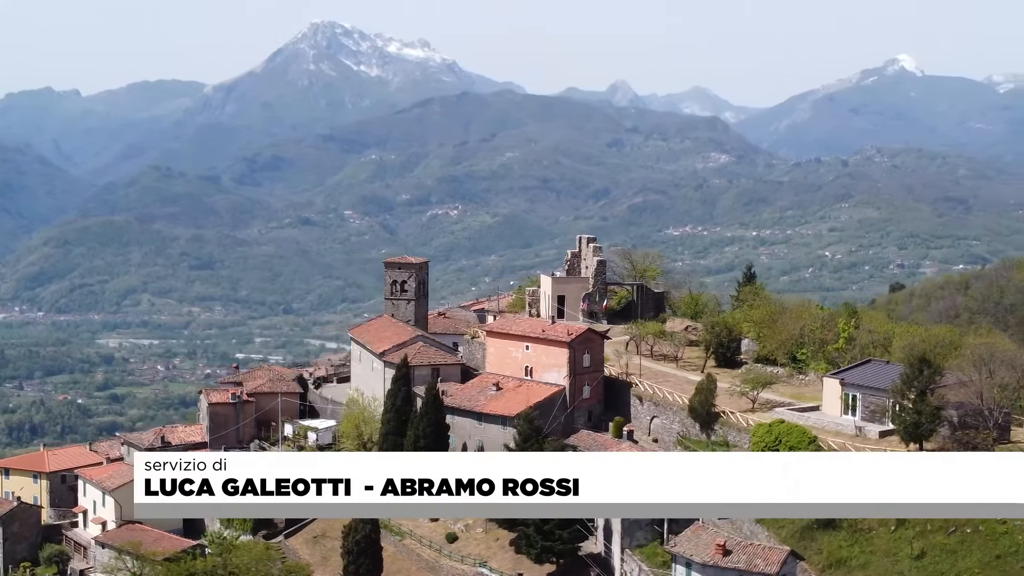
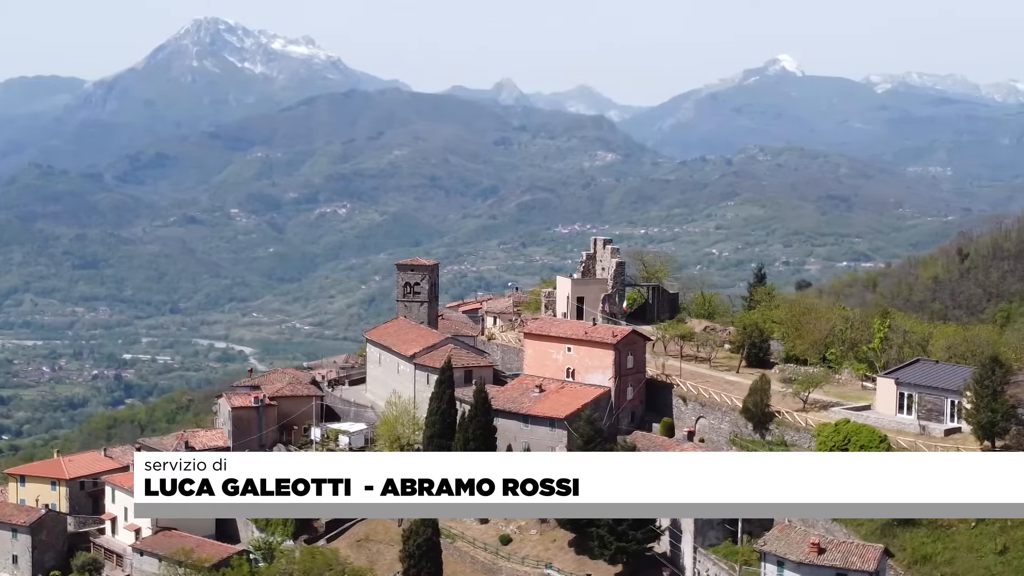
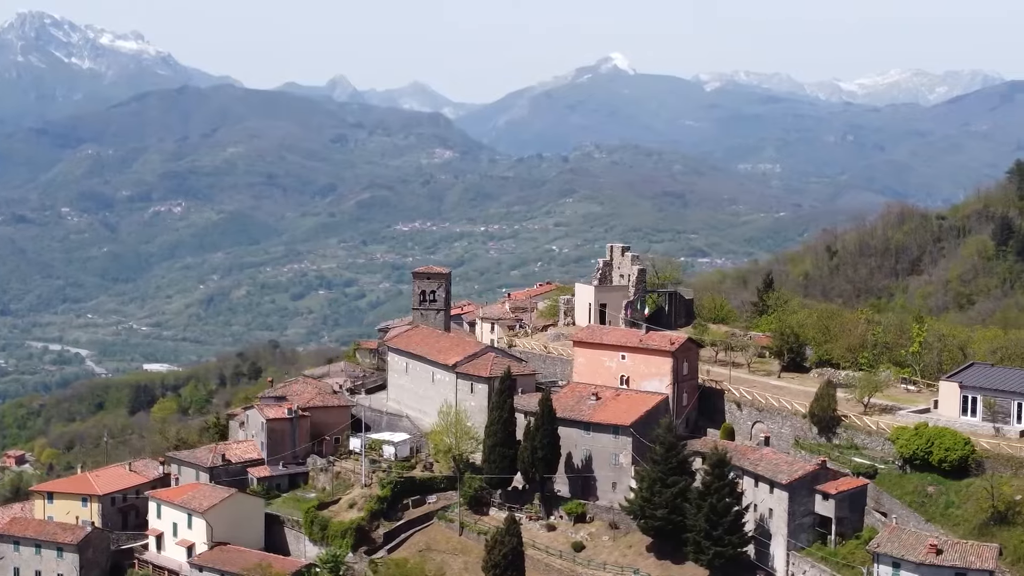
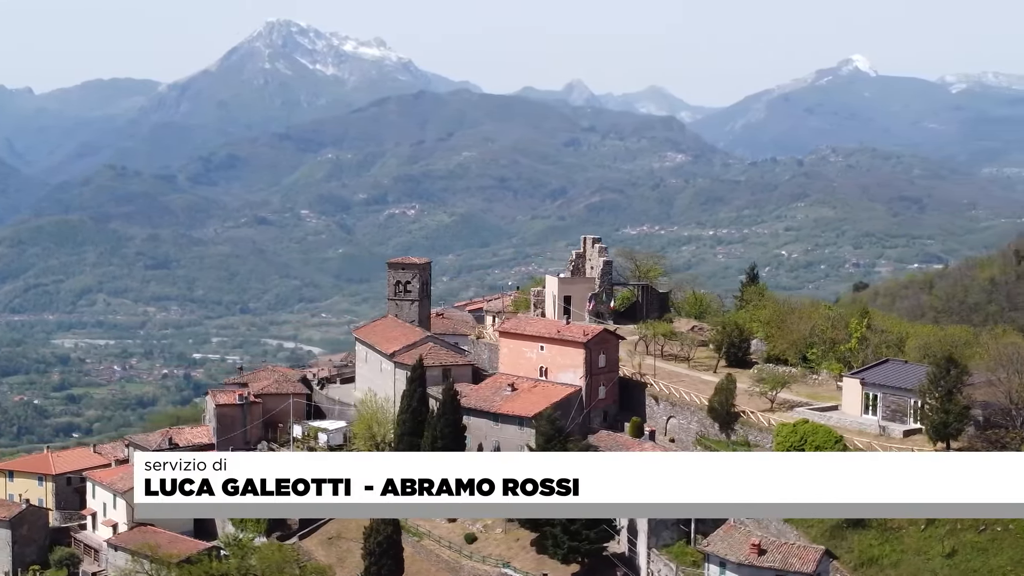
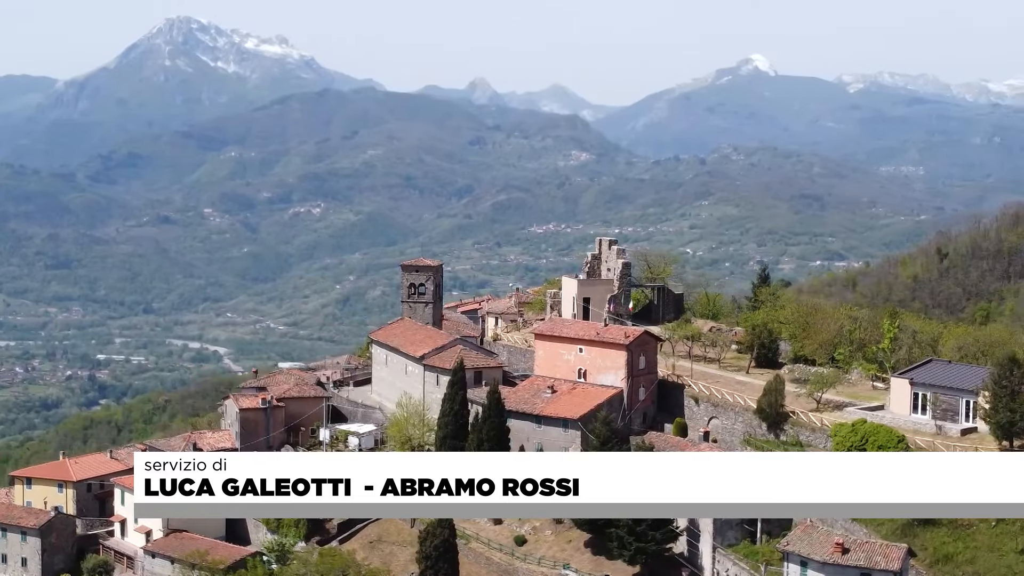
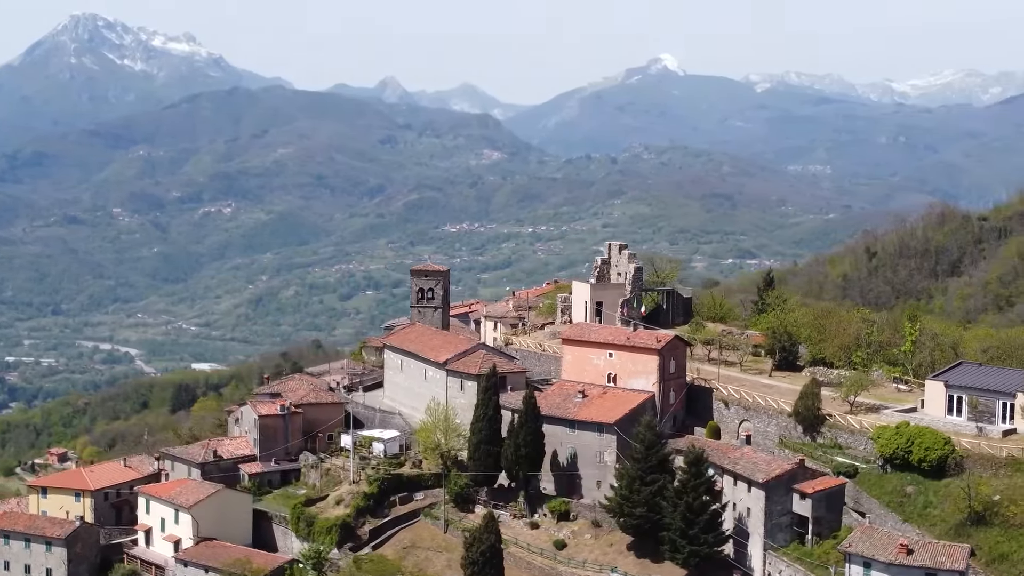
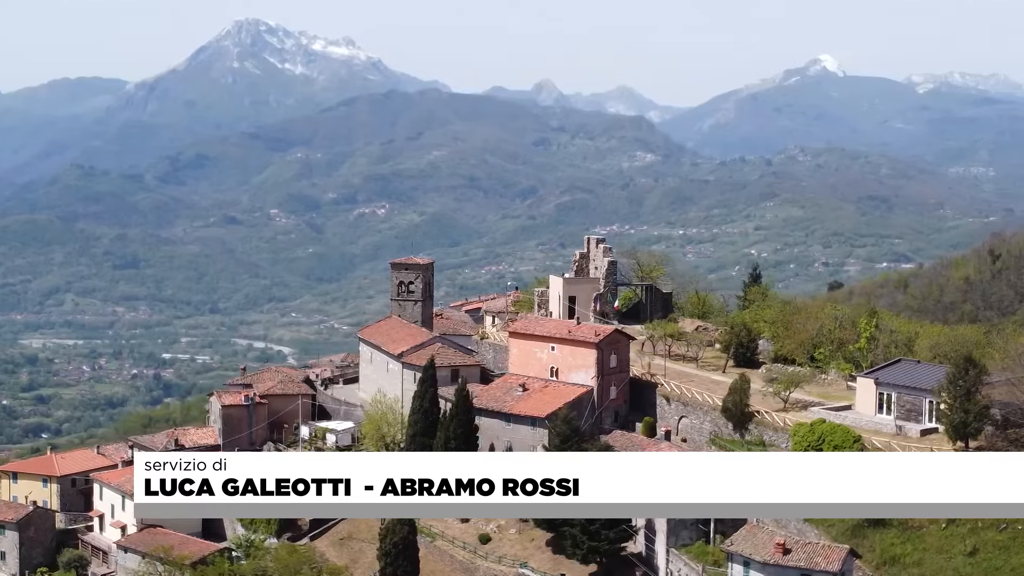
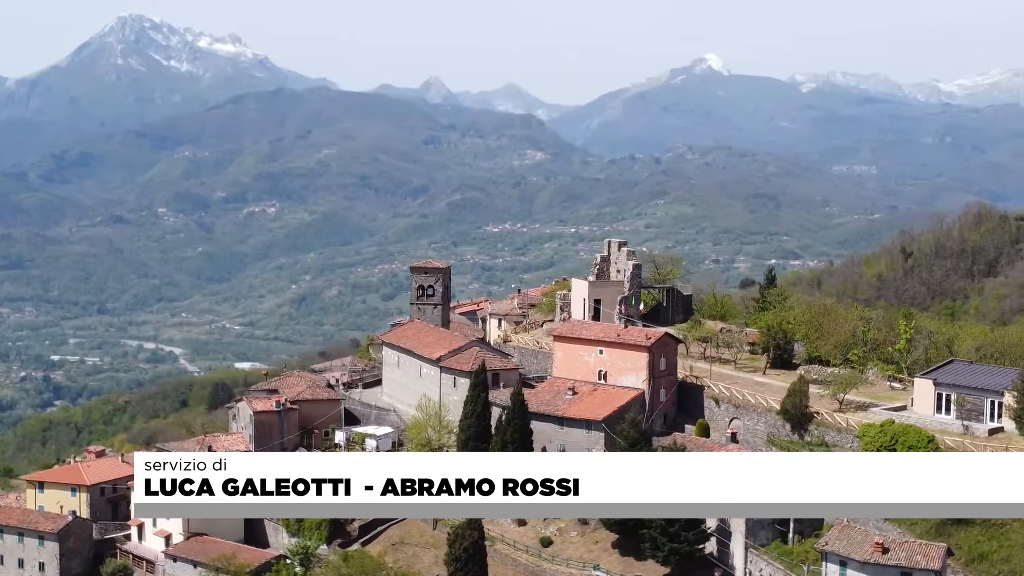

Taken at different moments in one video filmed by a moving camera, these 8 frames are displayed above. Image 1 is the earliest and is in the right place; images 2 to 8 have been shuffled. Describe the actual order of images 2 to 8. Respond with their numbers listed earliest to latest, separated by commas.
4, 7, 2, 5, 8, 6, 3
